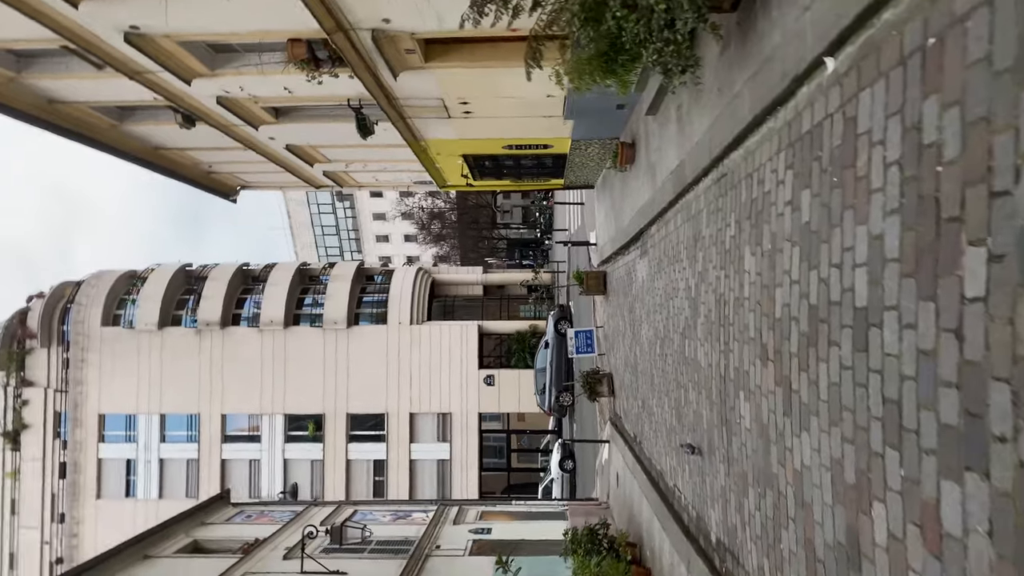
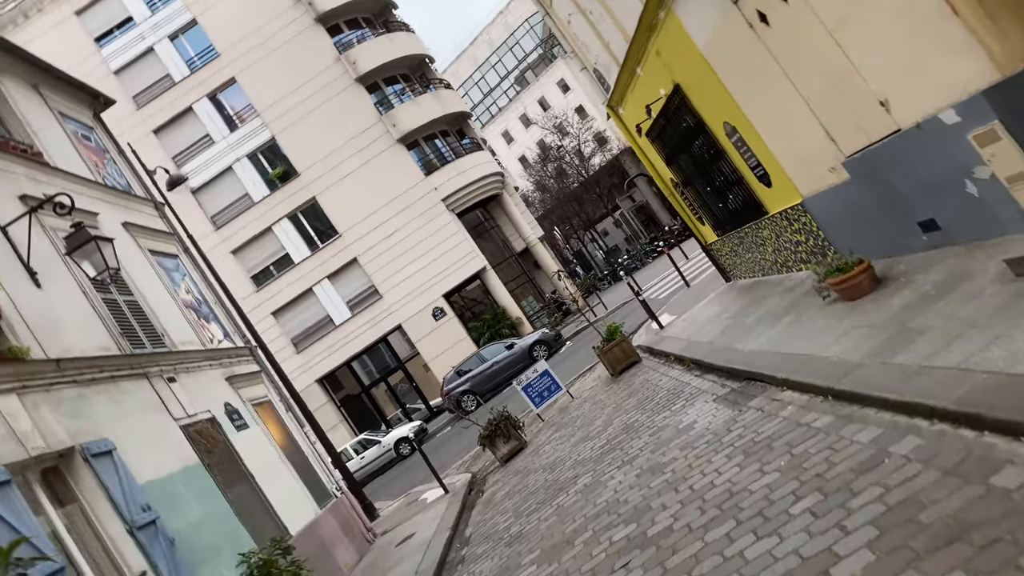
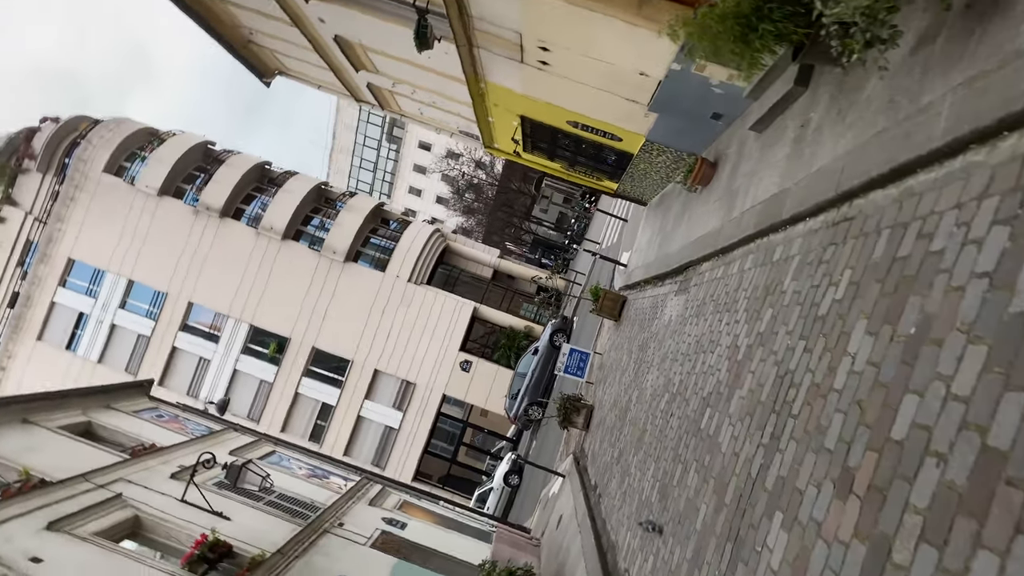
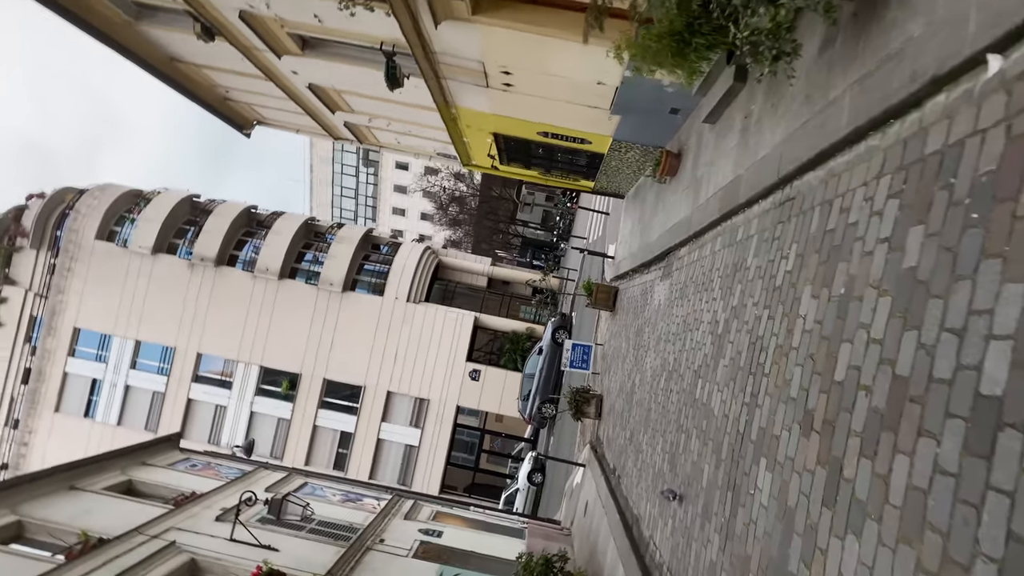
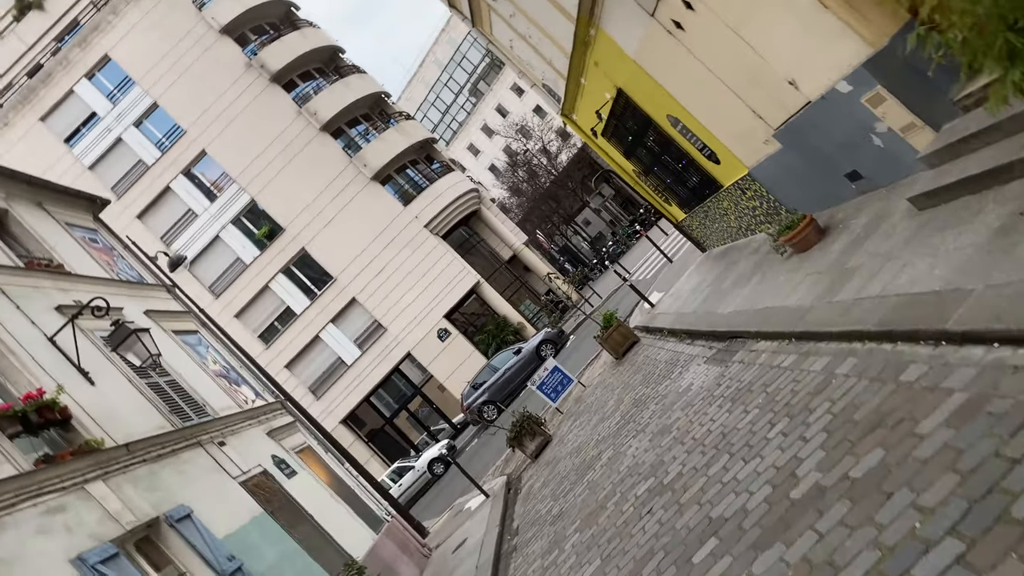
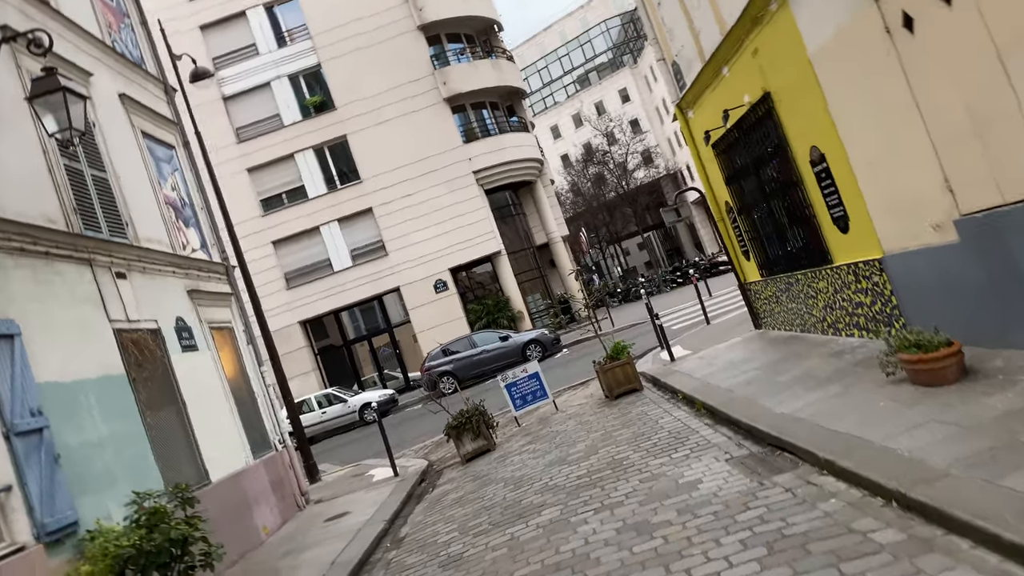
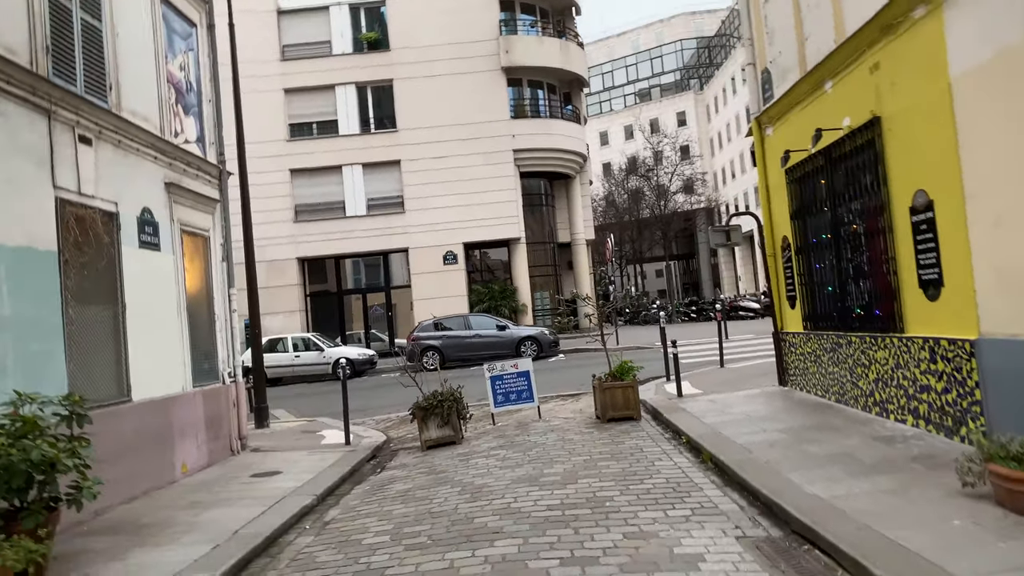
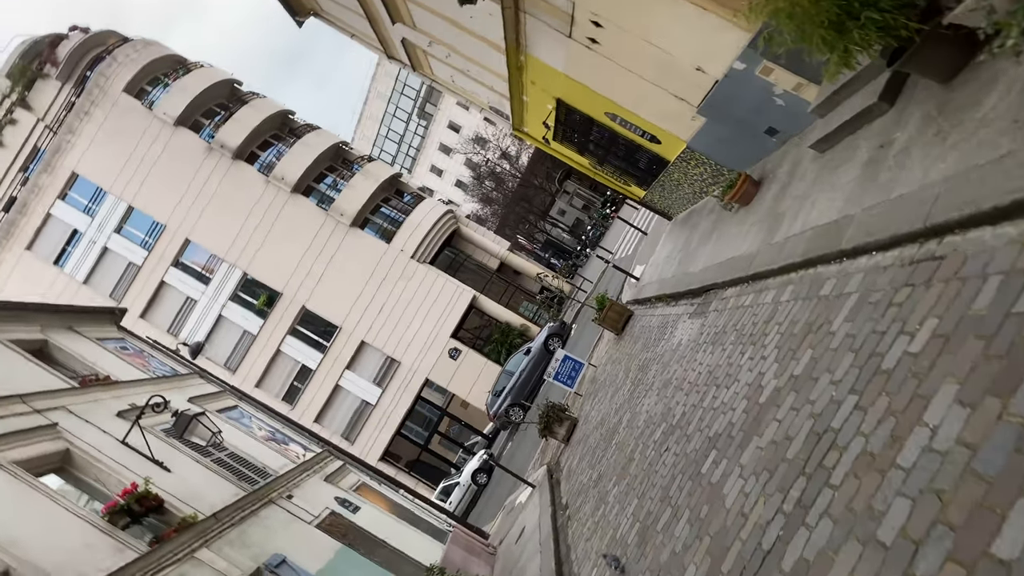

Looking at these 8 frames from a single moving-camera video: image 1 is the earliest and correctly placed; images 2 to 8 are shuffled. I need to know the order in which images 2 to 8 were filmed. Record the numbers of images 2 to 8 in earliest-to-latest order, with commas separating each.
4, 3, 8, 5, 2, 6, 7
